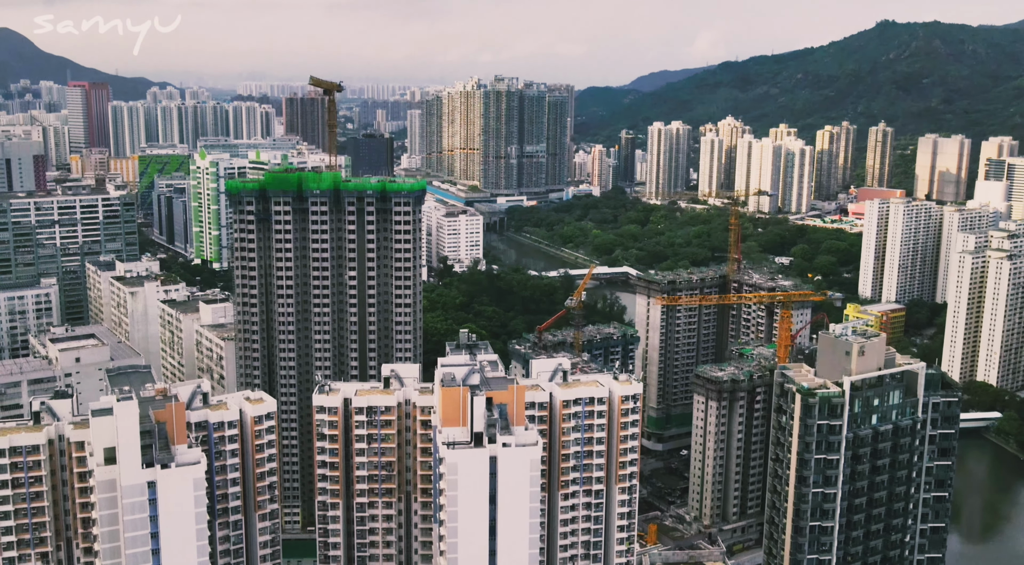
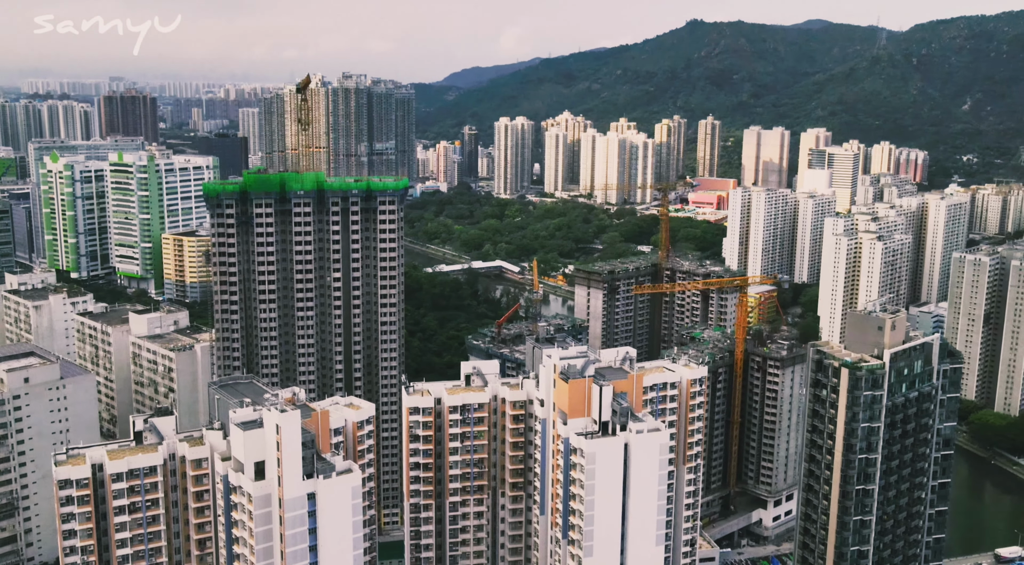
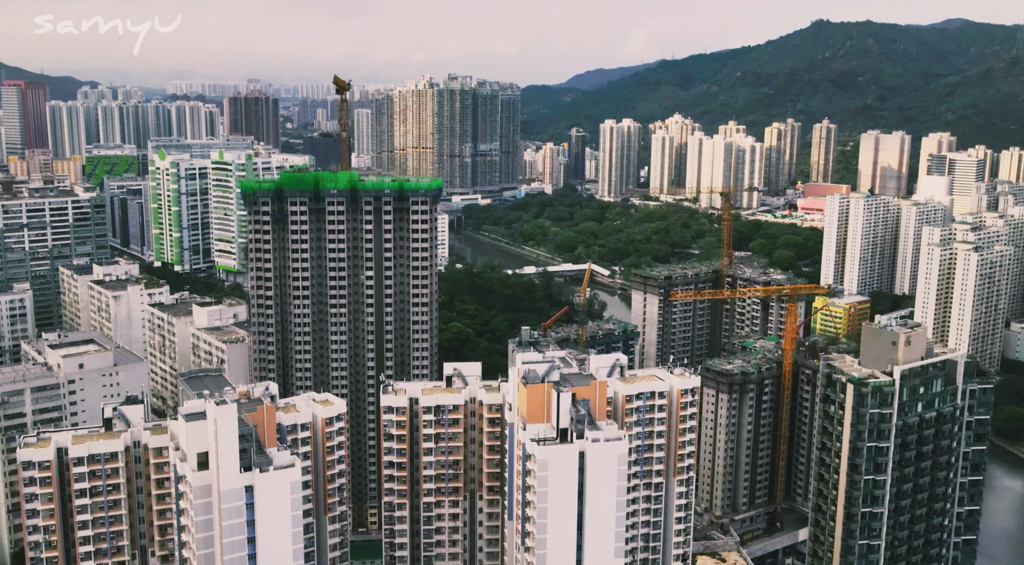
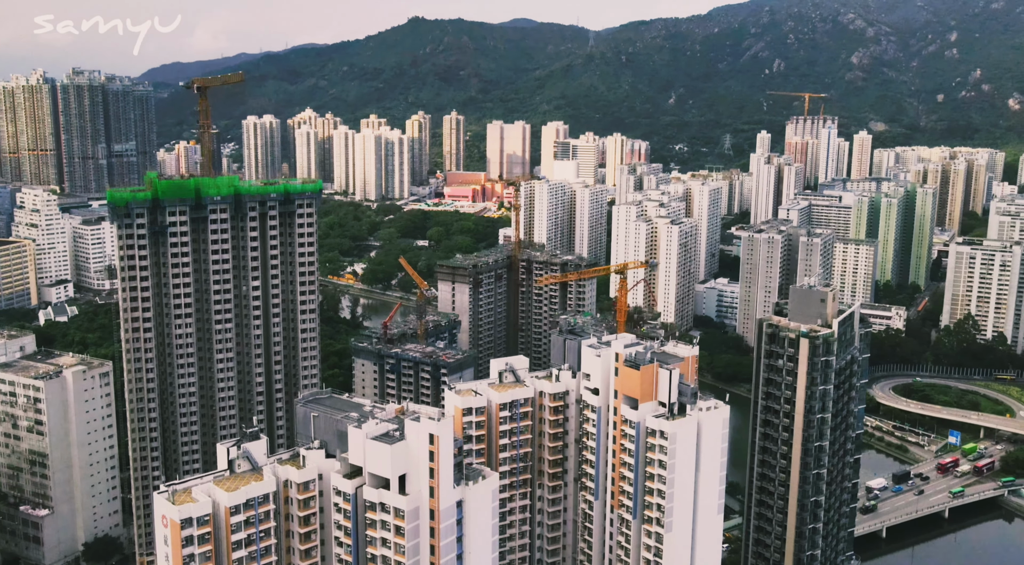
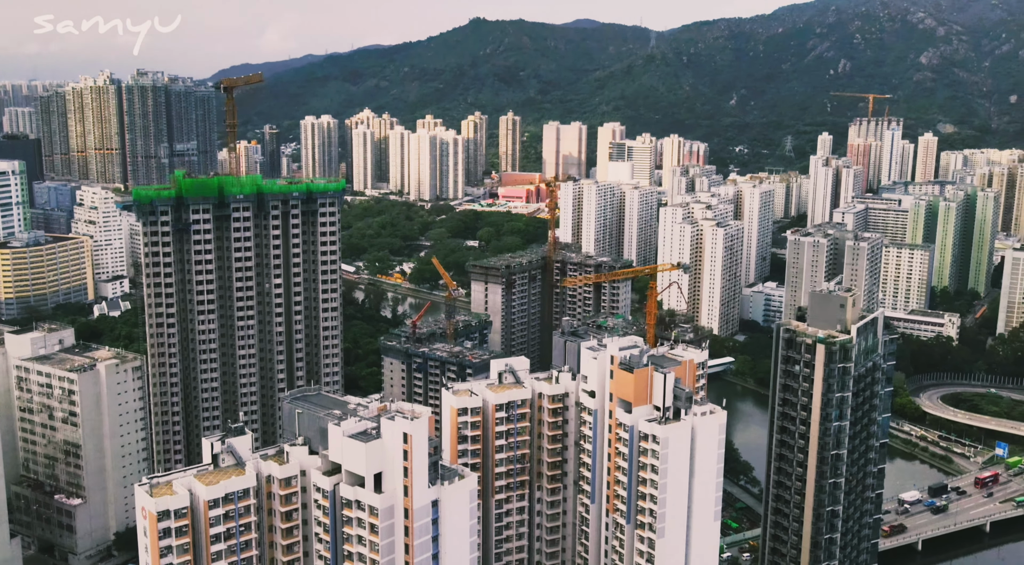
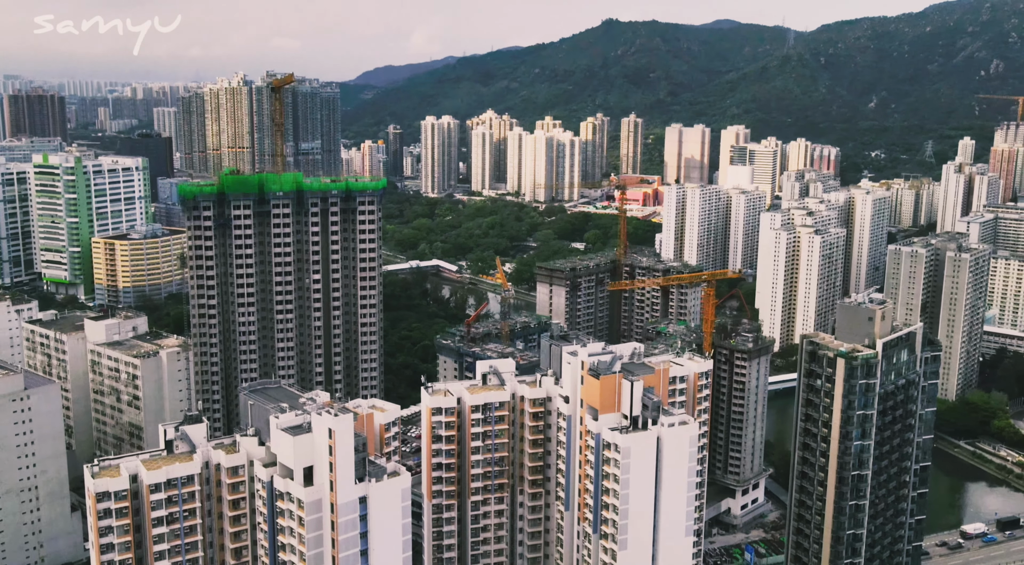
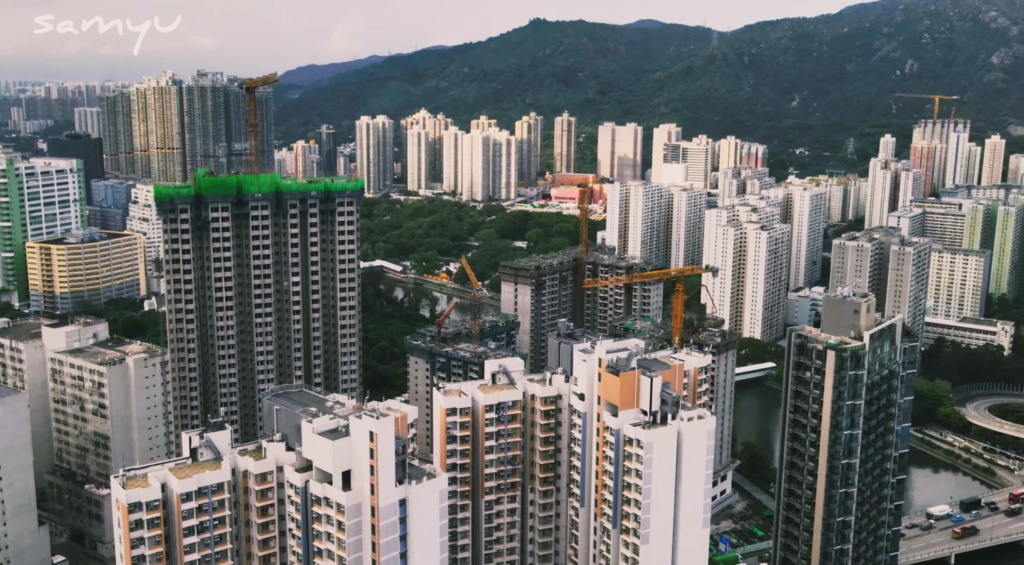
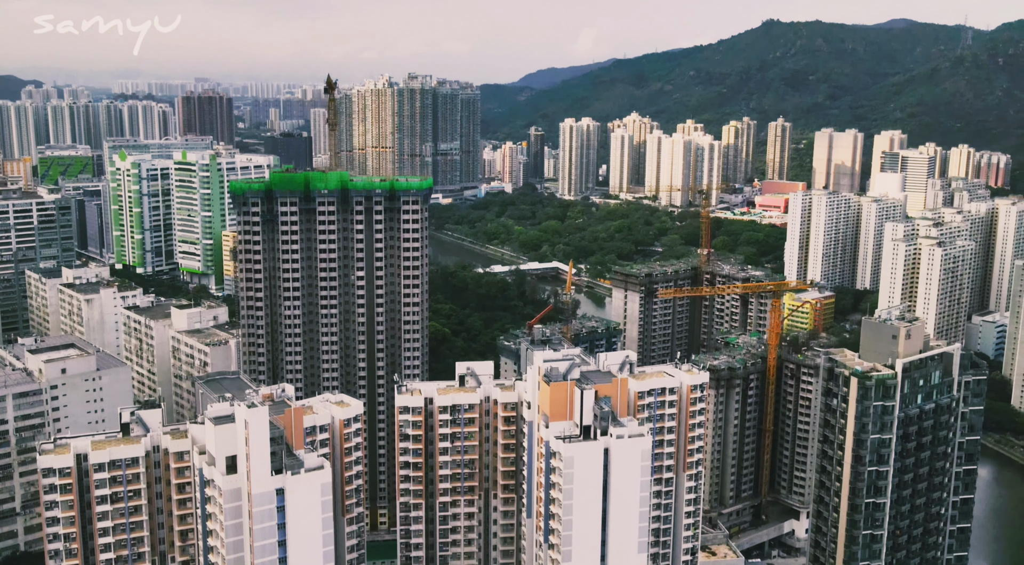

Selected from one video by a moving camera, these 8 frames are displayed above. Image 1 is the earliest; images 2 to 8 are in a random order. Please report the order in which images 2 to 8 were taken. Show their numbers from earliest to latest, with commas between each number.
3, 8, 2, 6, 7, 5, 4
